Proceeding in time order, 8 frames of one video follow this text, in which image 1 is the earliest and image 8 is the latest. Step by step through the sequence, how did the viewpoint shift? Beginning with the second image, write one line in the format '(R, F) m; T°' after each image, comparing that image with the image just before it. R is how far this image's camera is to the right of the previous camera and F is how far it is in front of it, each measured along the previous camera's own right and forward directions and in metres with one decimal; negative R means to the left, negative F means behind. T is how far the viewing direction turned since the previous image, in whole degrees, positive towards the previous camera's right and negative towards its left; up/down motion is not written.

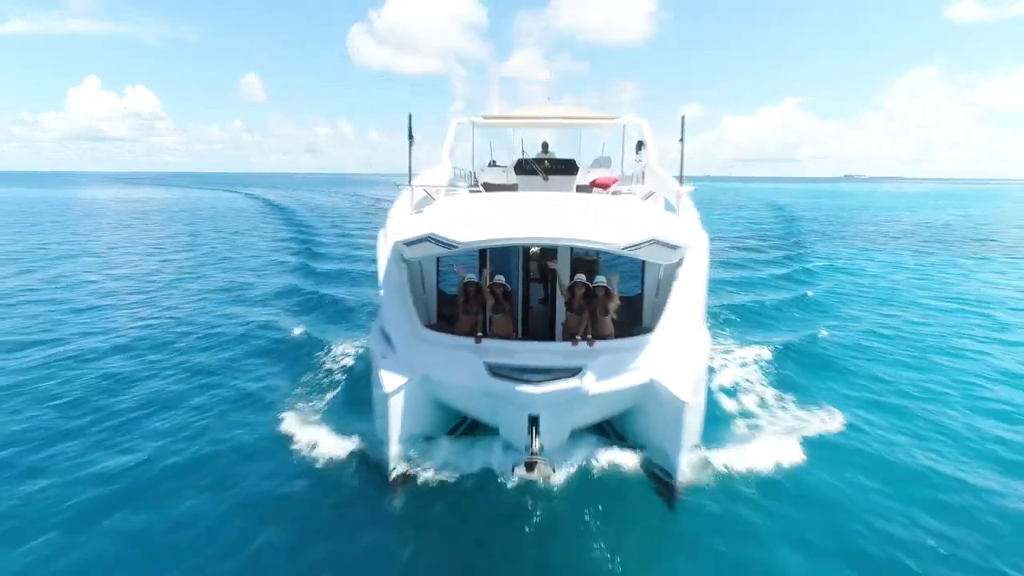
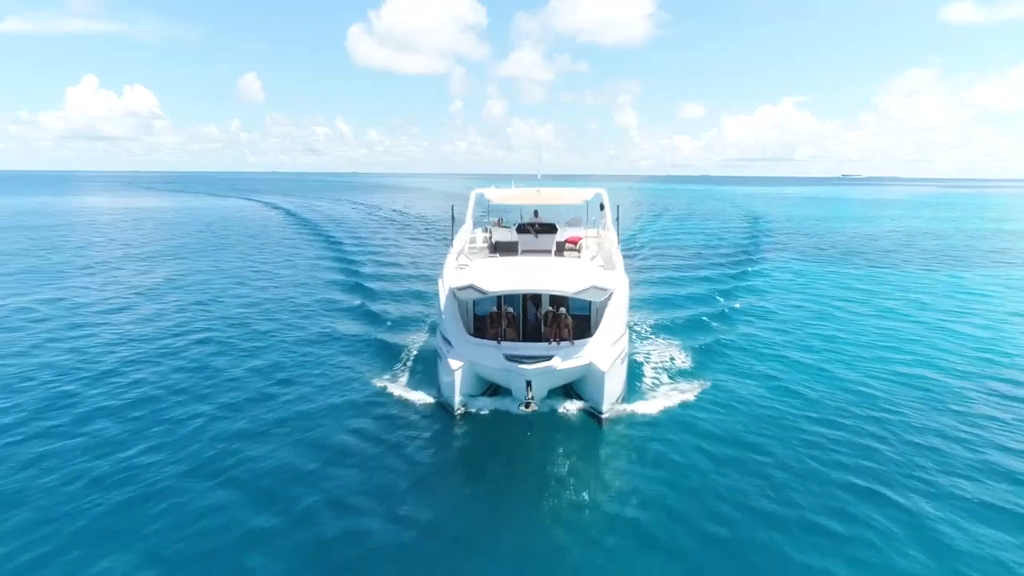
(-0.4, -3.0) m; 0°
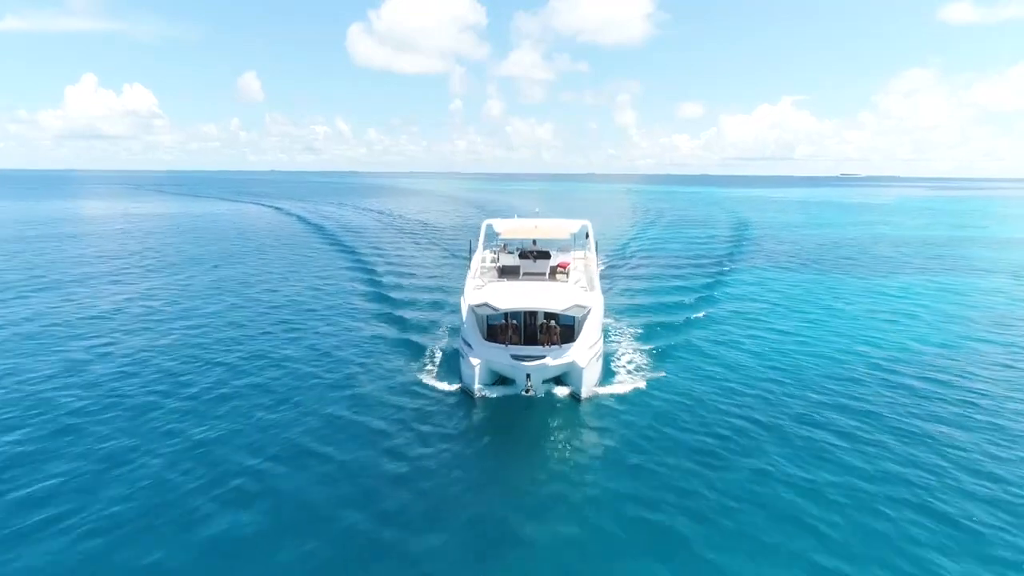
(-0.2, -2.6) m; 0°
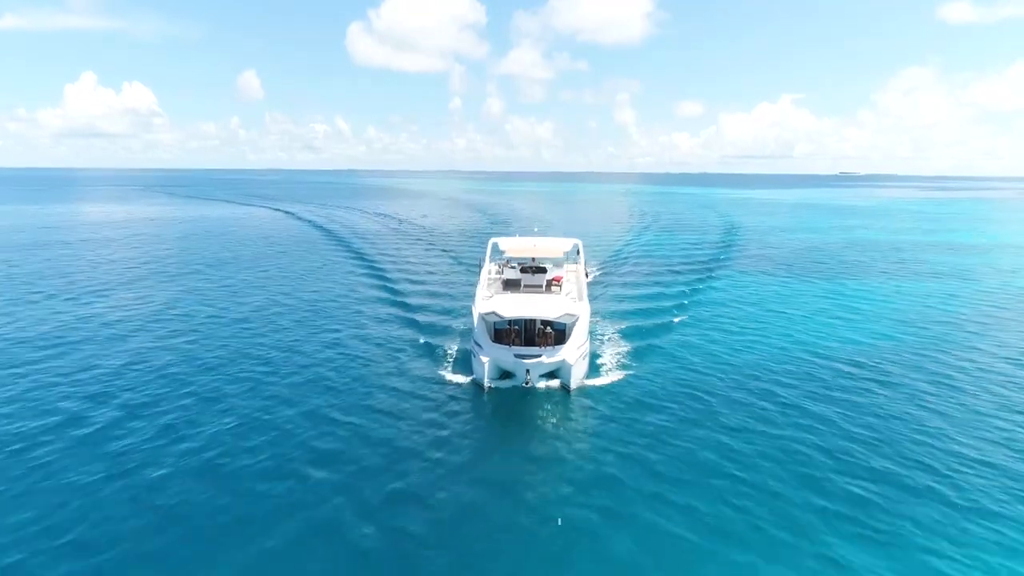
(-0.3, -1.9) m; 0°
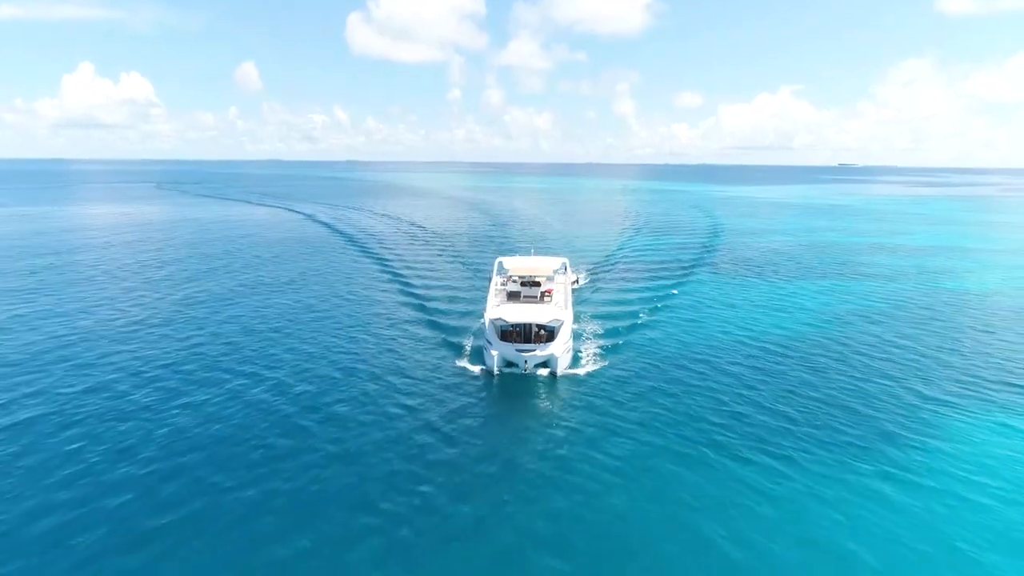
(-0.3, -3.4) m; 0°
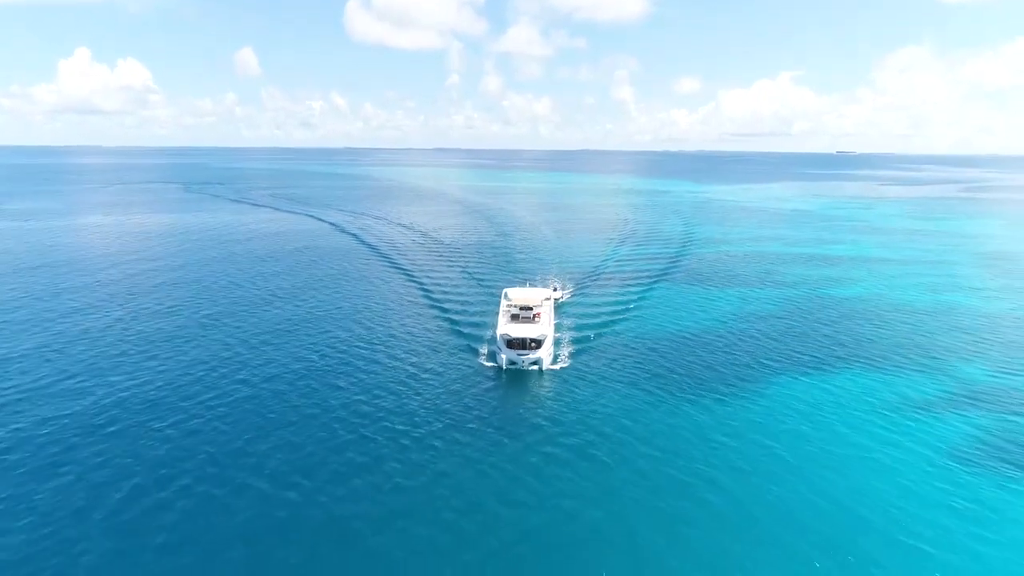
(-0.5, -7.7) m; 0°
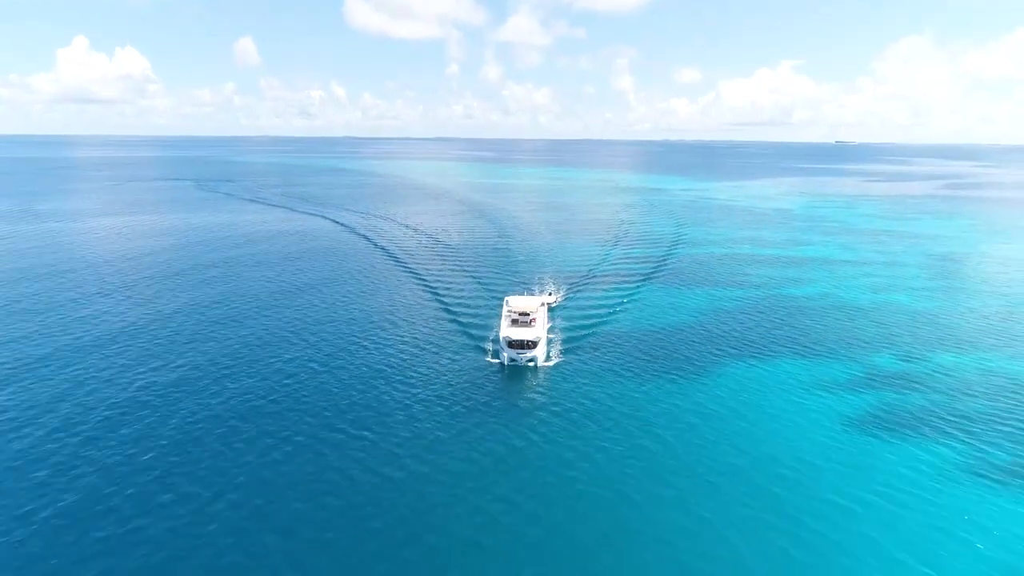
(0.0, -6.0) m; 0°
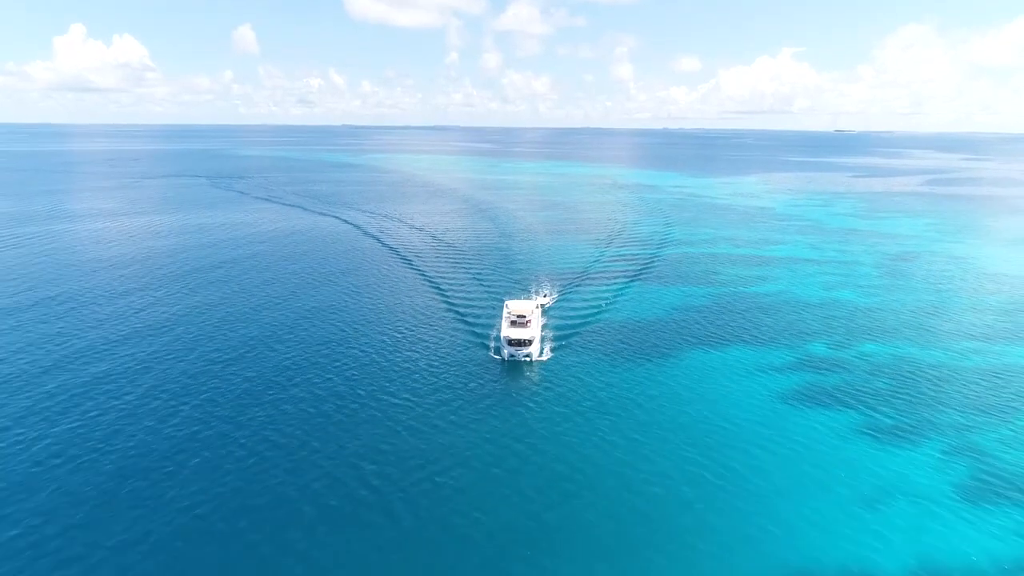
(0.0, -7.1) m; 0°
